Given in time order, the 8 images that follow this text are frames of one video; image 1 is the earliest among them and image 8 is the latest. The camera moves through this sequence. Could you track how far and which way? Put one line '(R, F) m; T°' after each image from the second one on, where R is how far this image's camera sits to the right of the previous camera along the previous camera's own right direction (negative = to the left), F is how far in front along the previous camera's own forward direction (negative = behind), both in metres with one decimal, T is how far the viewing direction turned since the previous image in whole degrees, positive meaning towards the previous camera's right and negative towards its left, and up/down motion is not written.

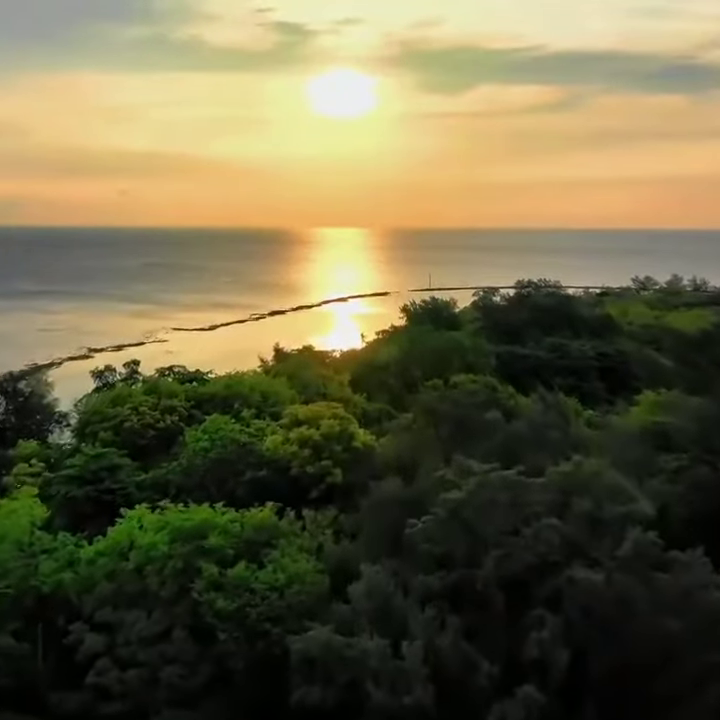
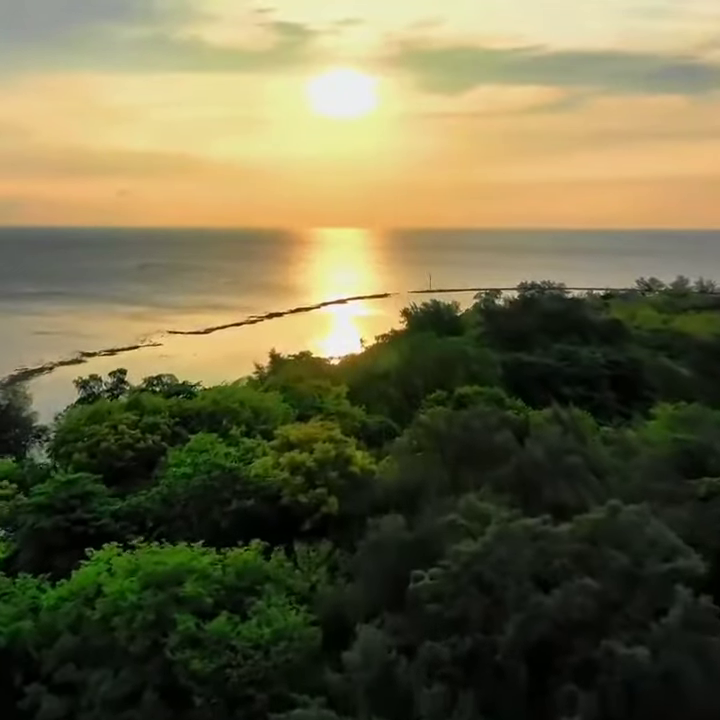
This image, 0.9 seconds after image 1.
(+0.1, +1.5) m; 0°
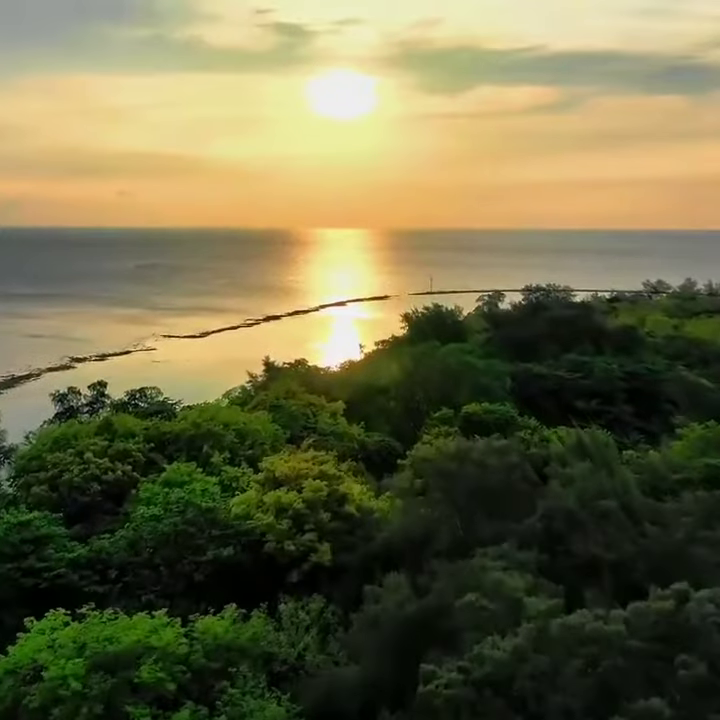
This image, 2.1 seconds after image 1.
(+0.1, +2.0) m; 0°
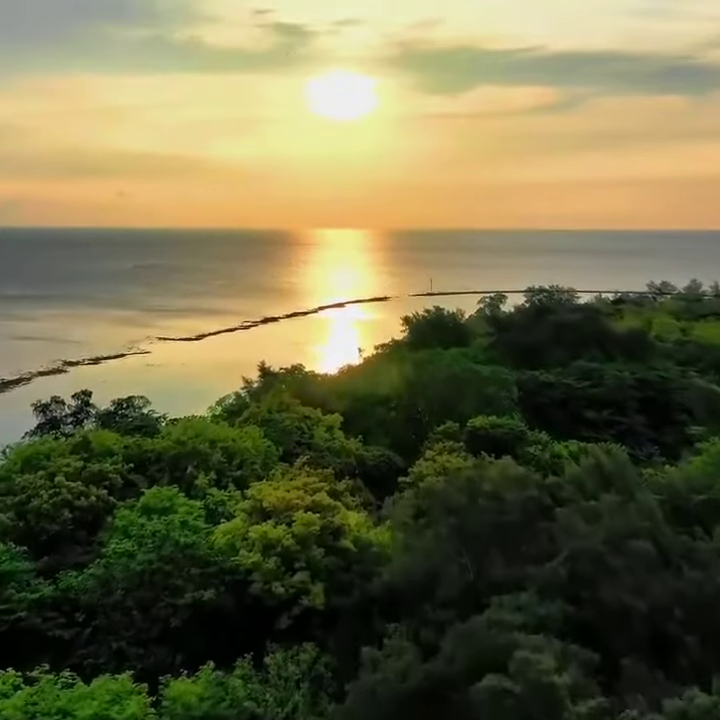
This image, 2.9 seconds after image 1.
(+0.1, +1.4) m; 0°
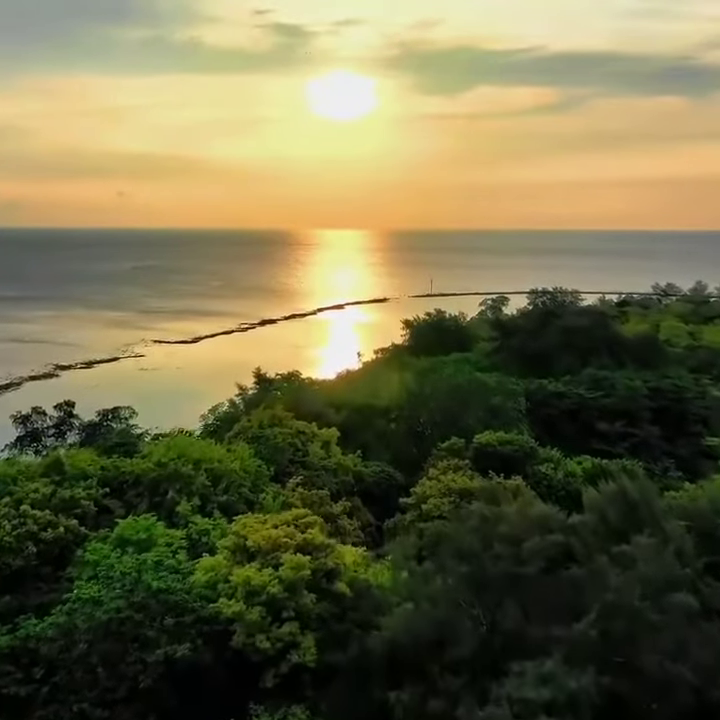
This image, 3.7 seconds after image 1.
(0.0, +1.4) m; 0°
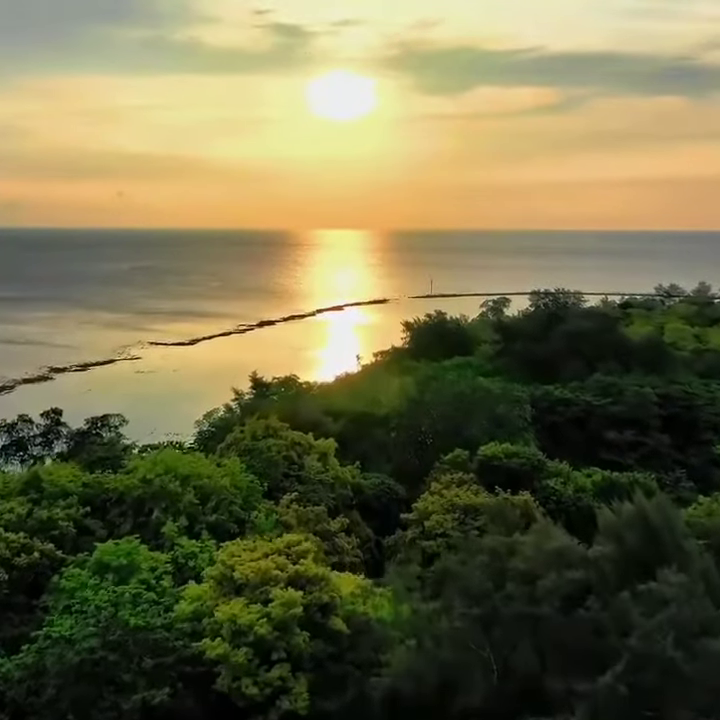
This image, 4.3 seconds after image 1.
(0.0, +0.9) m; 0°
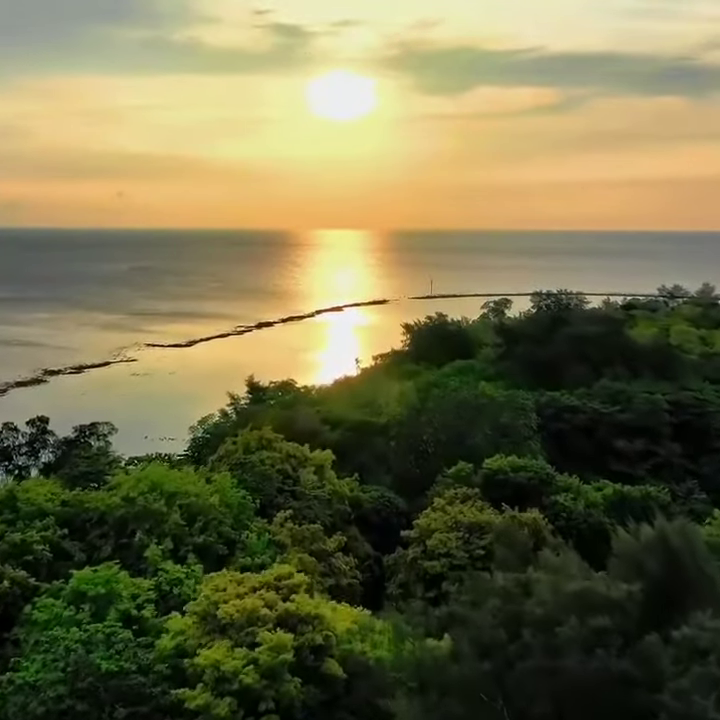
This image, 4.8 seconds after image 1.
(0.0, +0.9) m; 0°
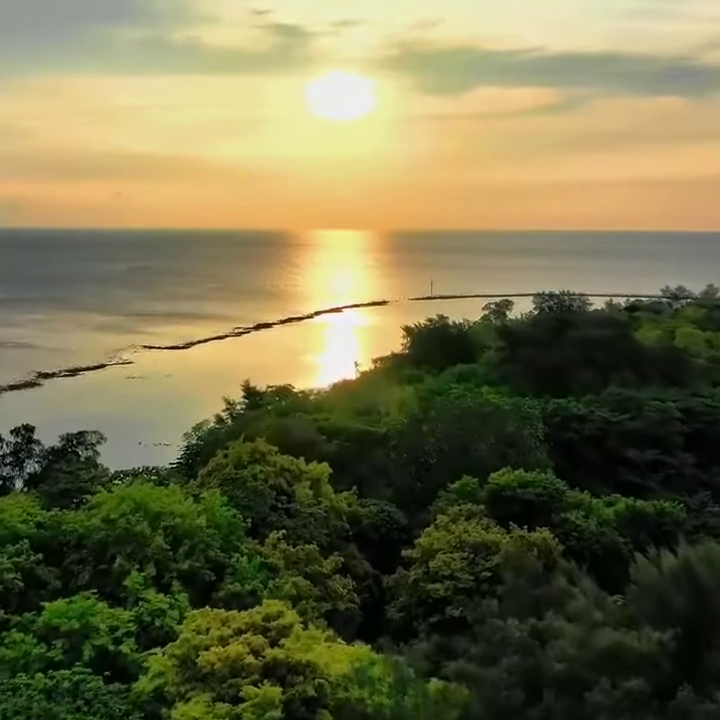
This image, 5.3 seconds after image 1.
(0.0, +0.9) m; 0°
